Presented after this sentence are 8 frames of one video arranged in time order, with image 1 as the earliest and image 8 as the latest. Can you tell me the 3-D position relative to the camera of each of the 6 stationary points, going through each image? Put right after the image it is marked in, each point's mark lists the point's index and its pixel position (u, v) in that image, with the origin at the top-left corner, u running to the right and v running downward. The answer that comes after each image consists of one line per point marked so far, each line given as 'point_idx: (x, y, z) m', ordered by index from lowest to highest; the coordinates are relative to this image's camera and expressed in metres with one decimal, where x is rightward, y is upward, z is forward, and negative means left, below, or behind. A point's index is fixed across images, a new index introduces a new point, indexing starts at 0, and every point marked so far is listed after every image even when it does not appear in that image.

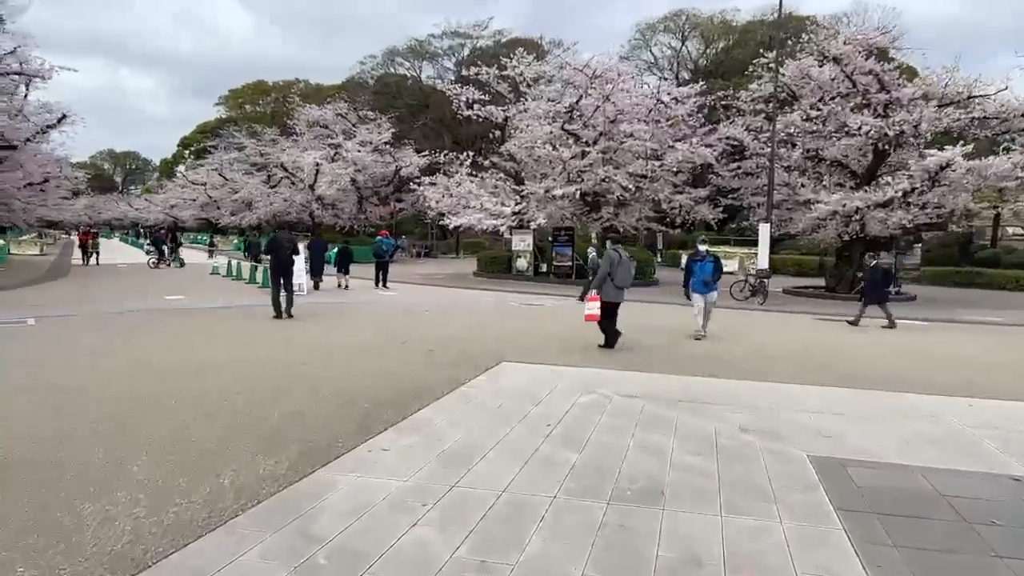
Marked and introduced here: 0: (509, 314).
0: (-0.1, -0.5, +16.6) m
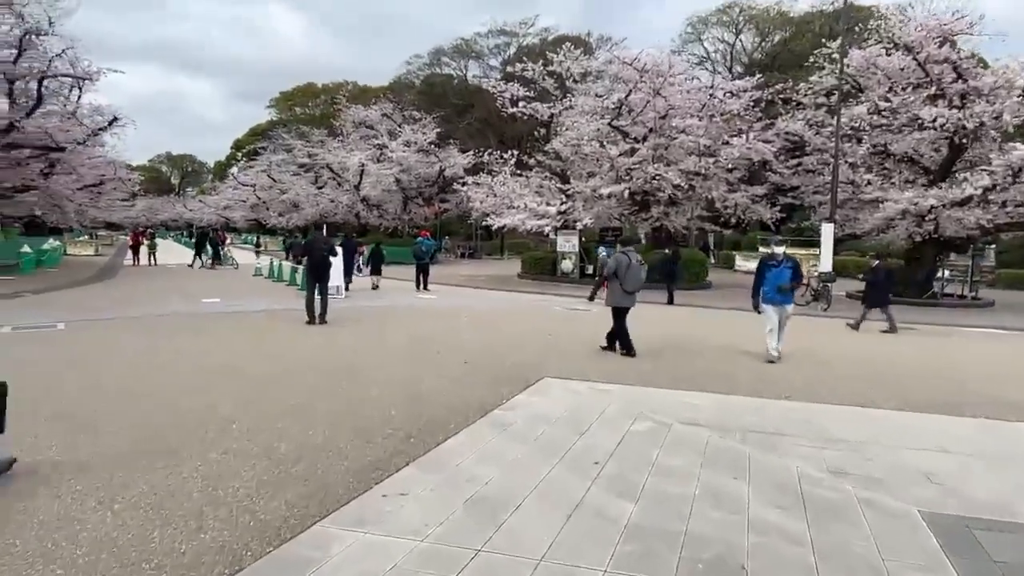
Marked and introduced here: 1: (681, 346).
0: (+0.9, -0.6, +15.8) m
1: (+2.8, -1.0, +12.1) m
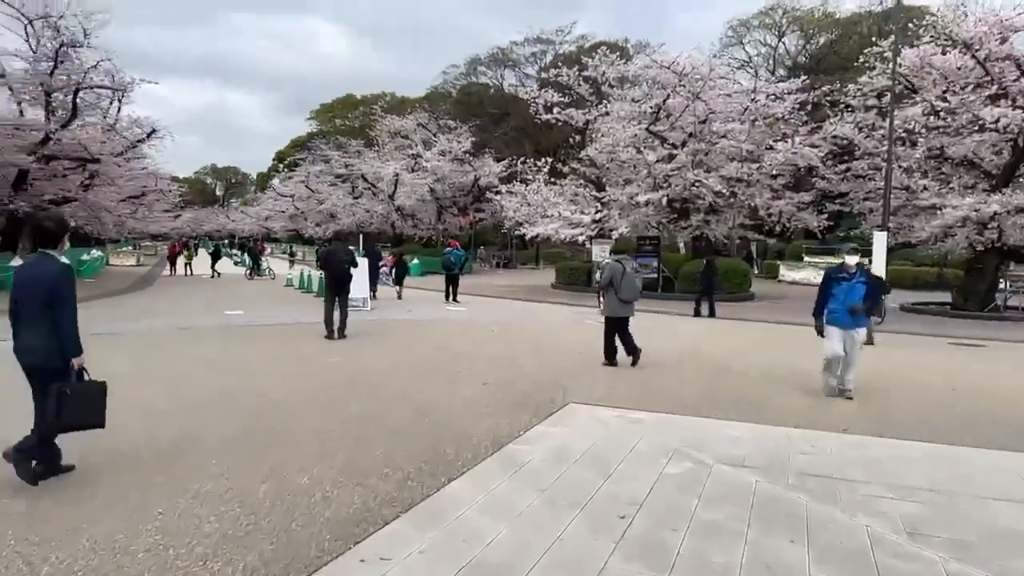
0: (+1.5, -0.9, +15.0) m
1: (+3.3, -1.2, +11.2) m
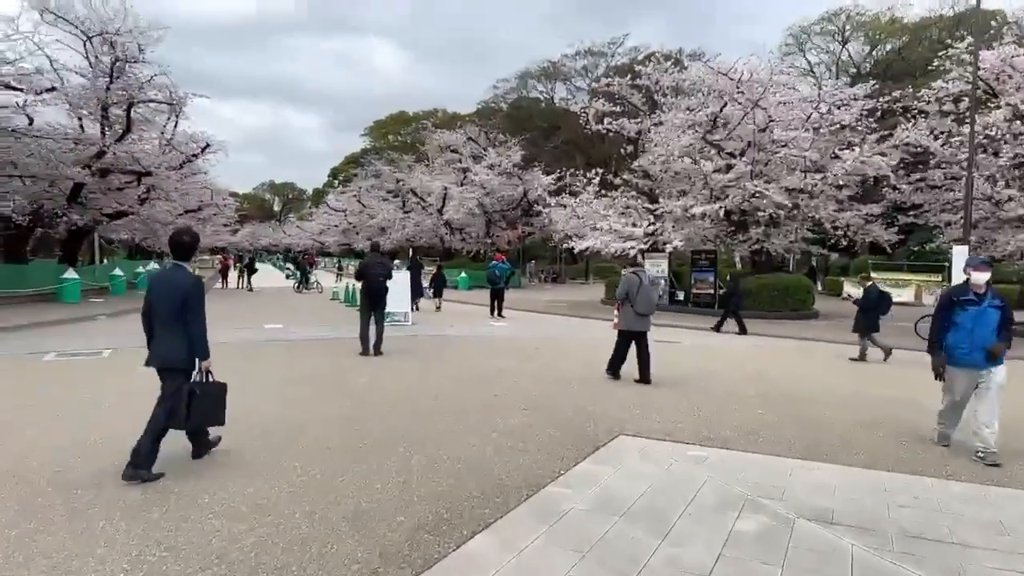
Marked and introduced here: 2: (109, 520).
0: (+2.4, -1.2, +14.0) m
1: (+3.9, -1.4, +10.1) m
2: (-2.3, -1.4, +4.1) m
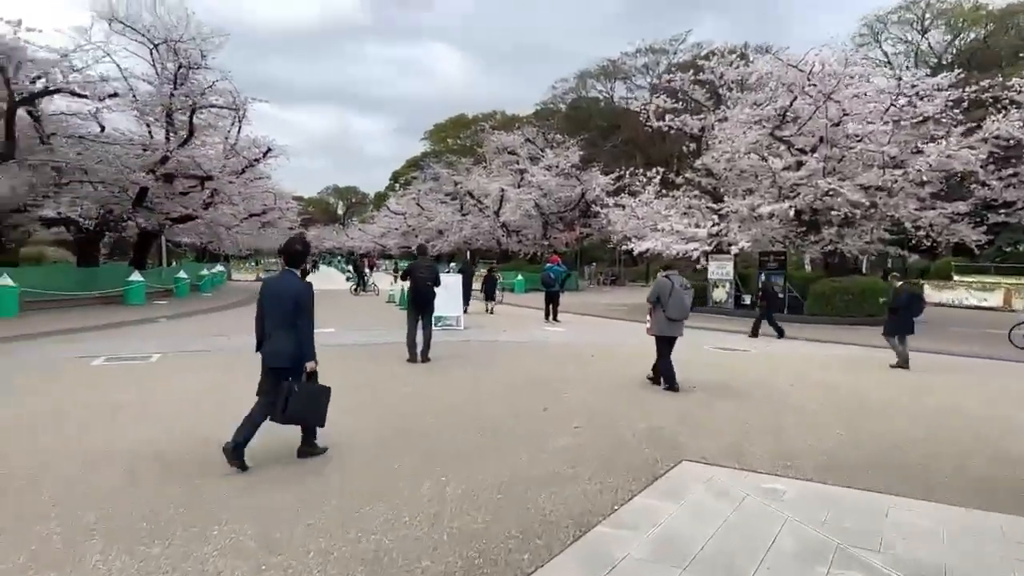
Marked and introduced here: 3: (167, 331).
0: (+3.5, -1.3, +13.2) m
1: (+4.6, -1.5, +9.2) m
2: (-2.1, -1.4, +3.7) m
3: (-8.4, -1.1, +17.5) m
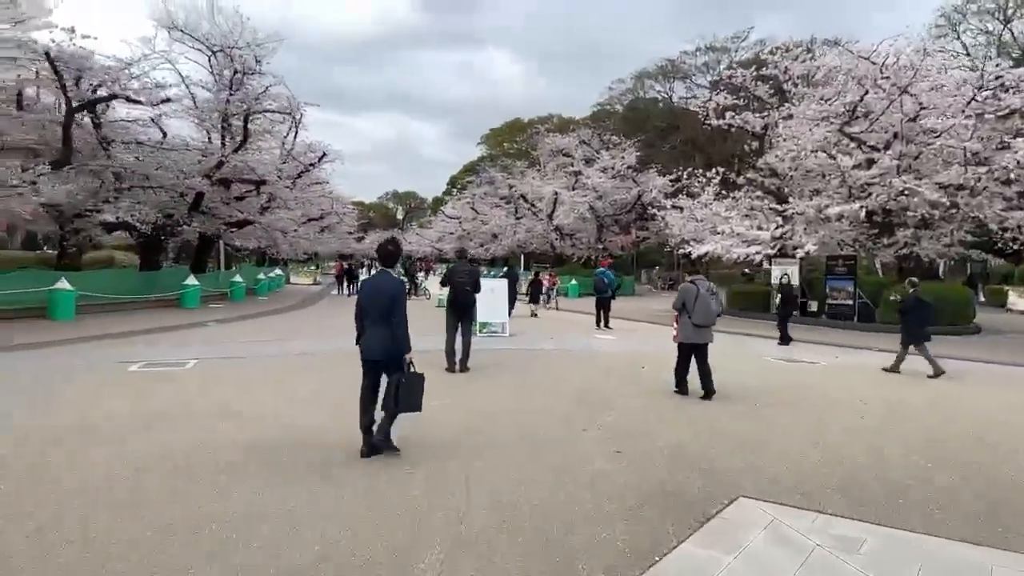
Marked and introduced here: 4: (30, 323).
0: (+4.3, -1.4, +12.3) m
1: (+5.1, -1.6, +8.2) m
2: (-2.0, -1.5, +3.2) m
3: (-7.2, -1.2, +17.5) m
4: (-11.3, -0.8, +16.7) m
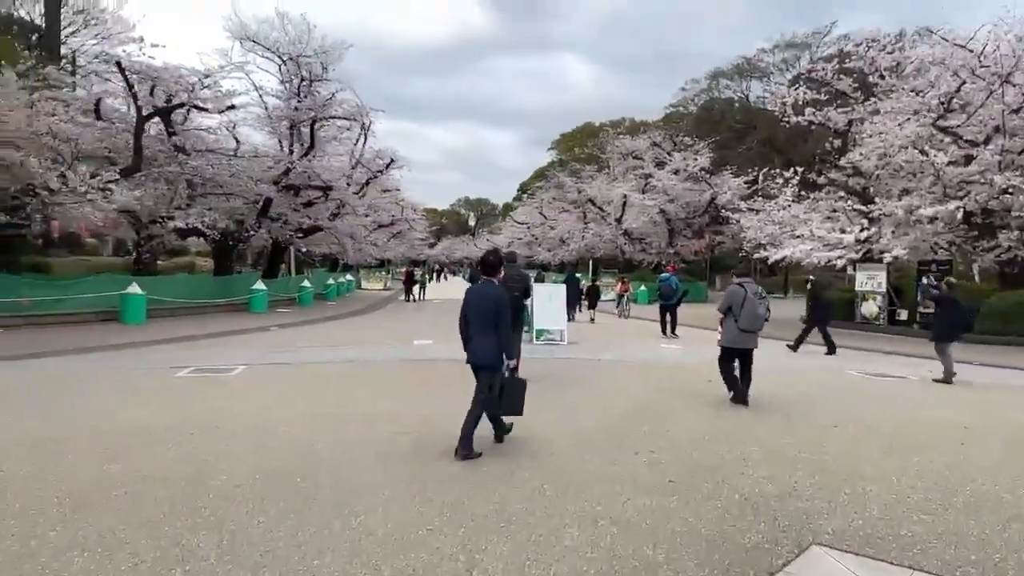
0: (+5.2, -1.5, +11.2) m
1: (+5.6, -1.7, +7.0) m
2: (-2.0, -1.5, +2.8) m
3: (-5.7, -1.3, +17.5) m
4: (-9.9, -0.9, +17.2) m
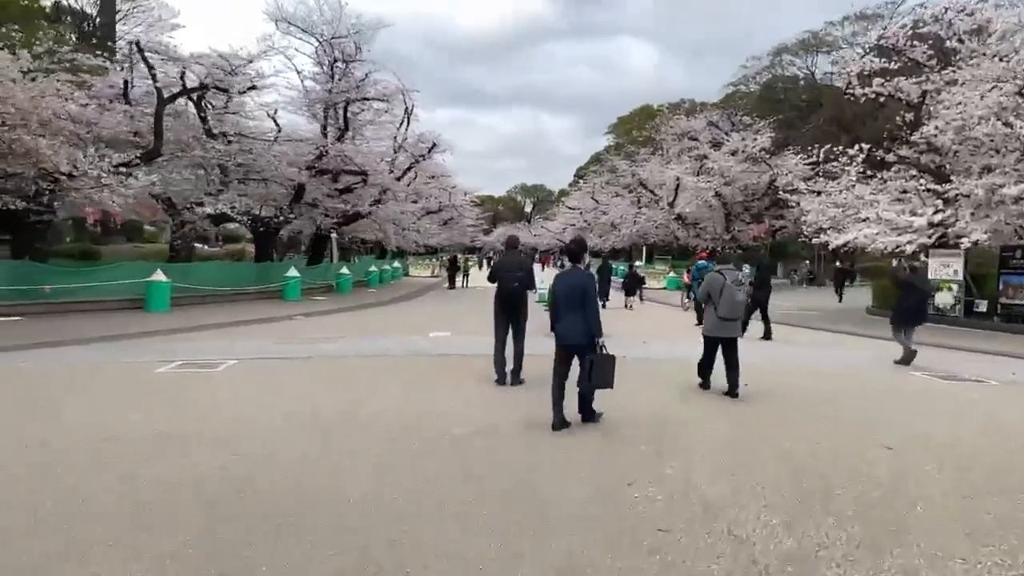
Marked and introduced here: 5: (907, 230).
0: (+5.4, -1.4, +9.7) m
1: (+5.4, -1.6, +5.5) m
2: (-2.5, -1.5, +1.9) m
3: (-5.0, -1.0, +16.9) m
4: (-9.1, -0.6, +16.9) m
5: (+10.6, +1.6, +19.3) m
